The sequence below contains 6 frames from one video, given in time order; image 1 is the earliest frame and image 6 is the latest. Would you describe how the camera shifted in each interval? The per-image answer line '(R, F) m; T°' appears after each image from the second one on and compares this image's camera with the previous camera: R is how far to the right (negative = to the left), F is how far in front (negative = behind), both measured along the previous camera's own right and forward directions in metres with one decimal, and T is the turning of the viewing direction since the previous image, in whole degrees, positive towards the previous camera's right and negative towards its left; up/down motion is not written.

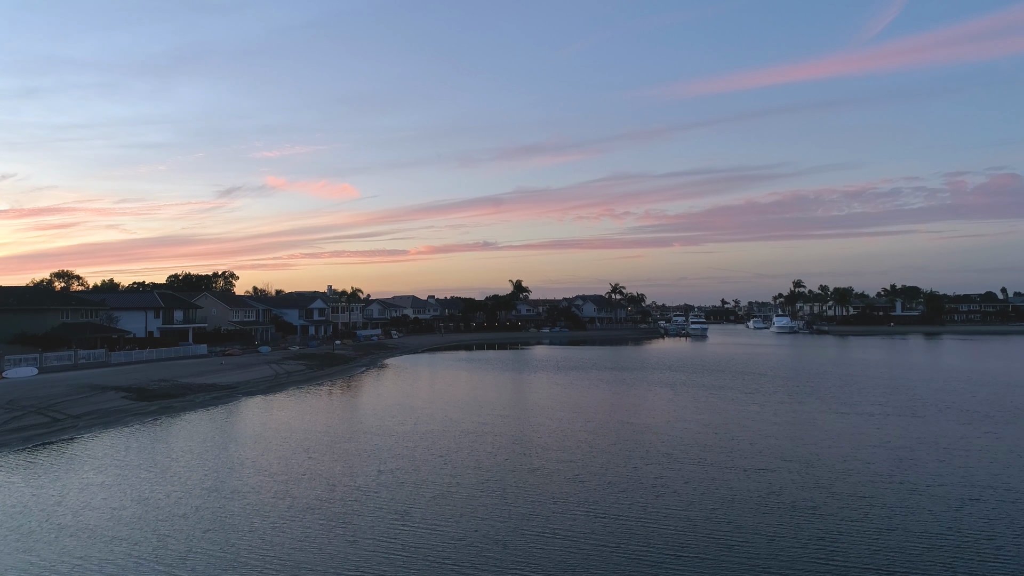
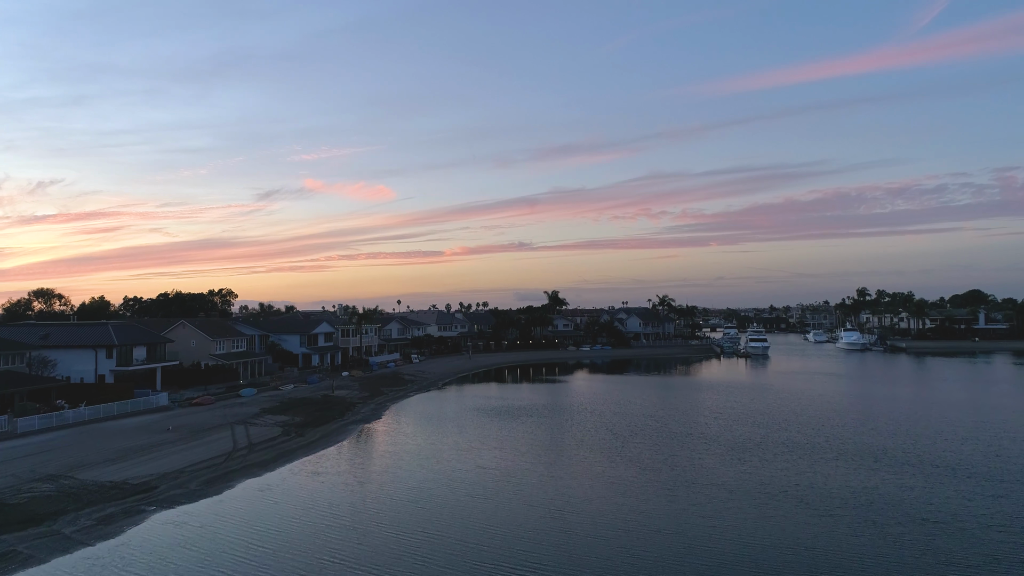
(-0.2, +10.7) m; -3°
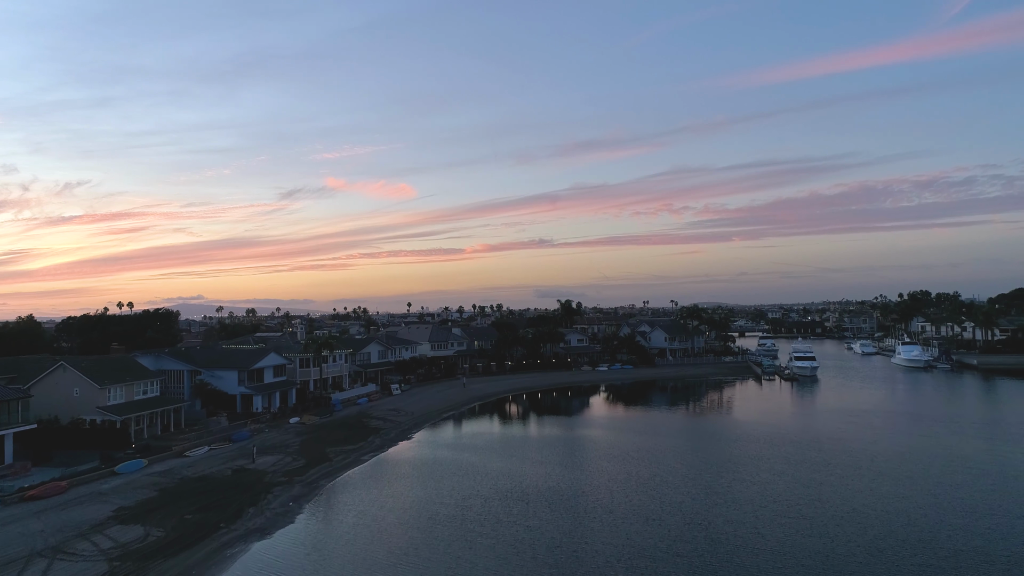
(+2.0, +12.6) m; -2°
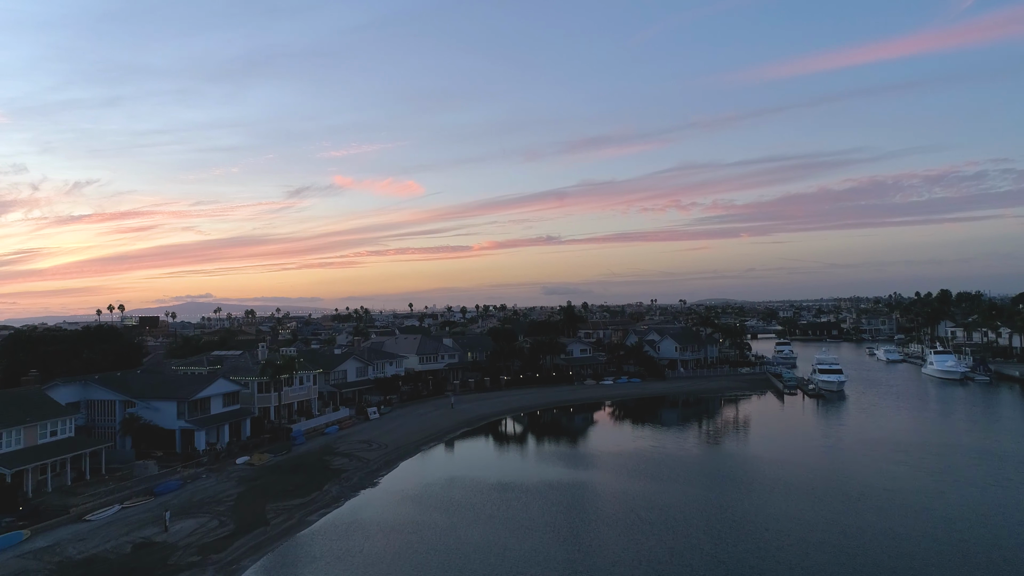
(+1.4, +7.0) m; -1°
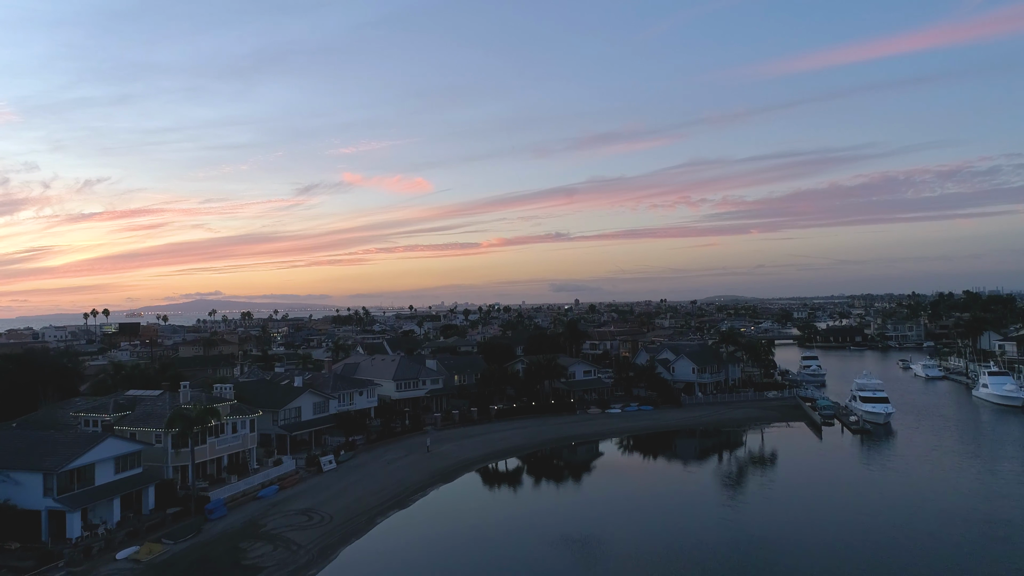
(+1.7, +9.9) m; -1°
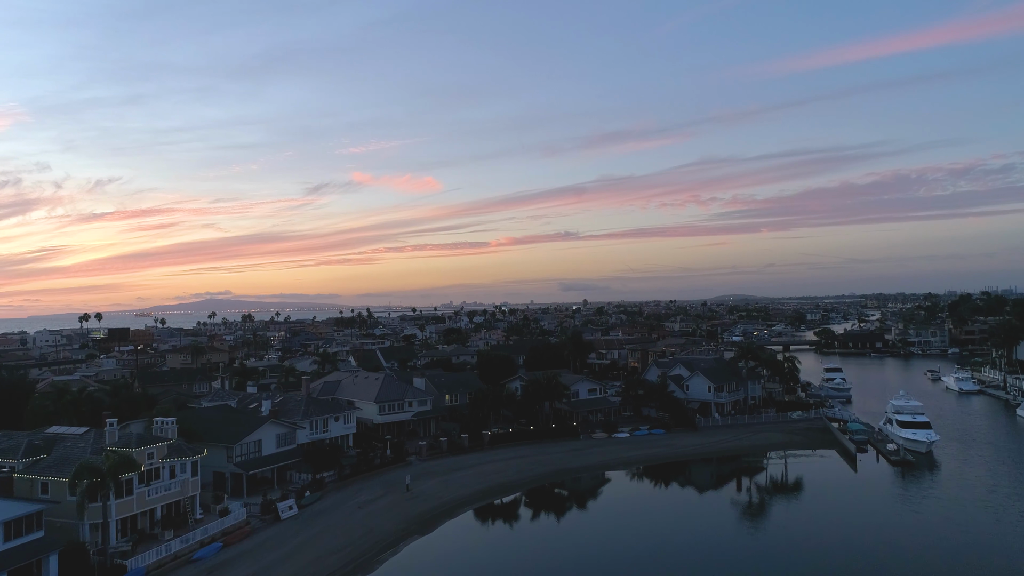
(+1.2, +6.5) m; -1°
